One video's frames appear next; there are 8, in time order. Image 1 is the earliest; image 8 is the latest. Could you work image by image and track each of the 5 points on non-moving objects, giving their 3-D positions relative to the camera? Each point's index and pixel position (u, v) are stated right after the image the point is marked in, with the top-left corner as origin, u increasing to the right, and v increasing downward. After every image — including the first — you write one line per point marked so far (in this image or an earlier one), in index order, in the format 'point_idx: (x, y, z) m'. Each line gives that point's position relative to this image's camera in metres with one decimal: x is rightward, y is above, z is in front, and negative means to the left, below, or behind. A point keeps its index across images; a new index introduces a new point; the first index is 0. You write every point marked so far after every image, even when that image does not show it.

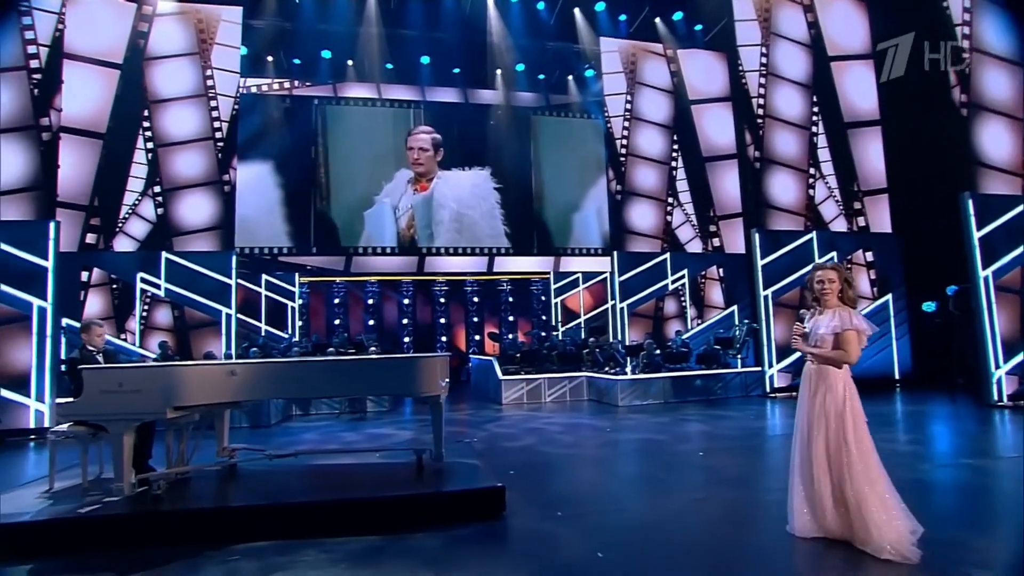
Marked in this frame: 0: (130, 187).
0: (-6.1, +1.6, +9.3) m
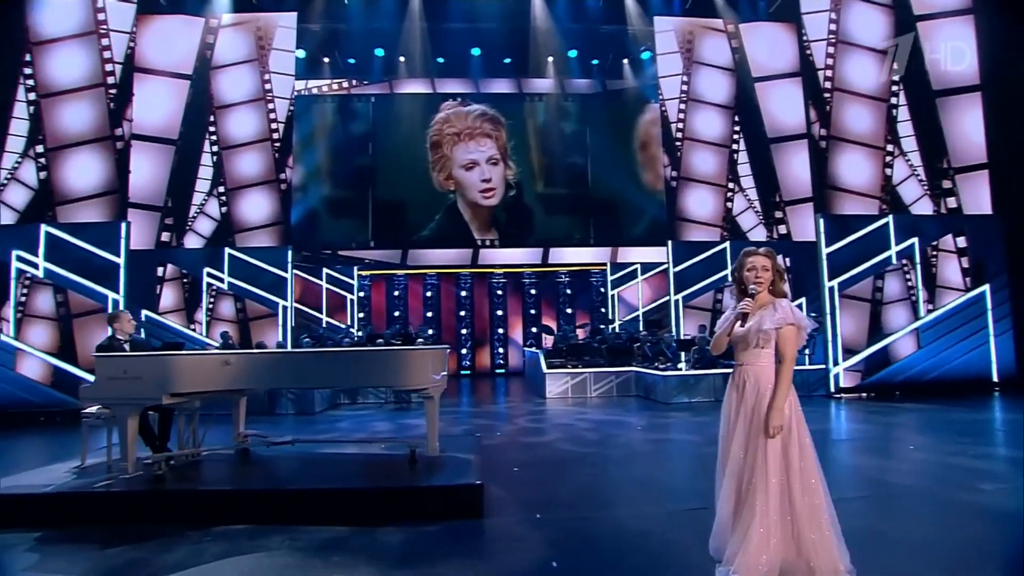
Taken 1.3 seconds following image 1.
0: (-5.4, +1.7, +10.0) m
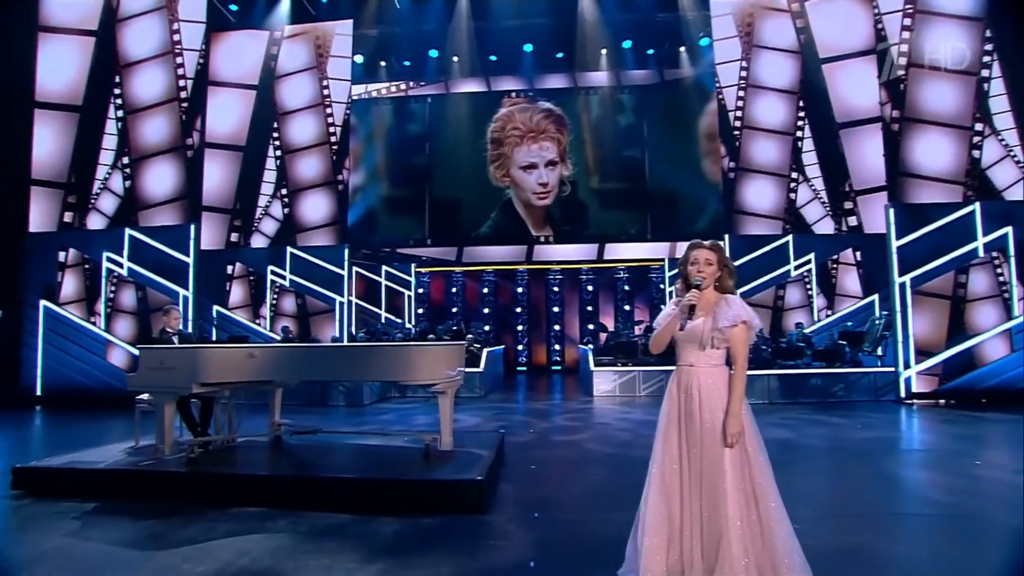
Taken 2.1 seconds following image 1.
0: (-4.6, +1.8, +10.7) m
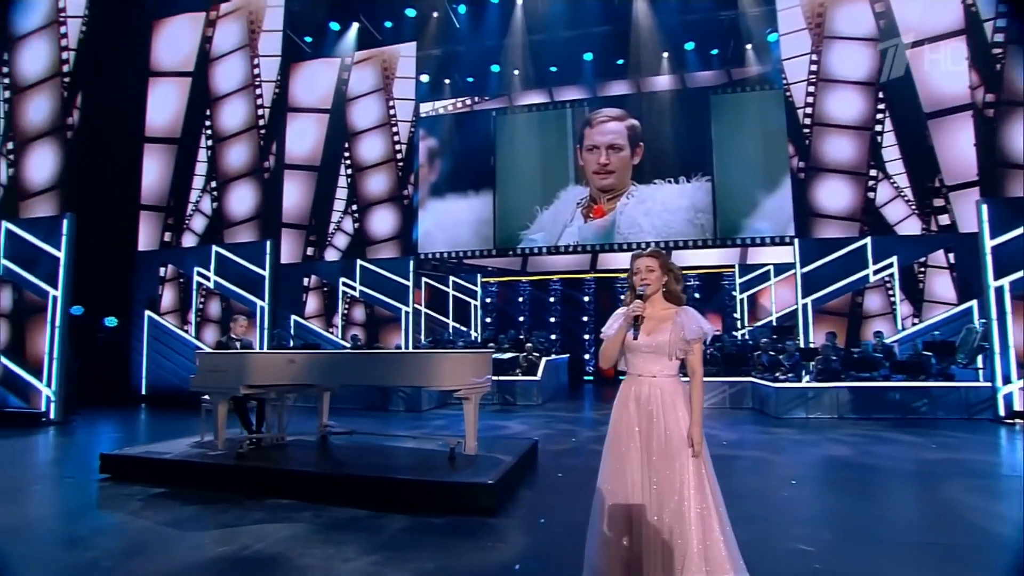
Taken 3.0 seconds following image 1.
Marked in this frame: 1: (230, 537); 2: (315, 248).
0: (-3.4, +1.6, +11.4) m
1: (-1.9, -1.6, +3.9) m
2: (-3.8, +0.8, +11.3) m
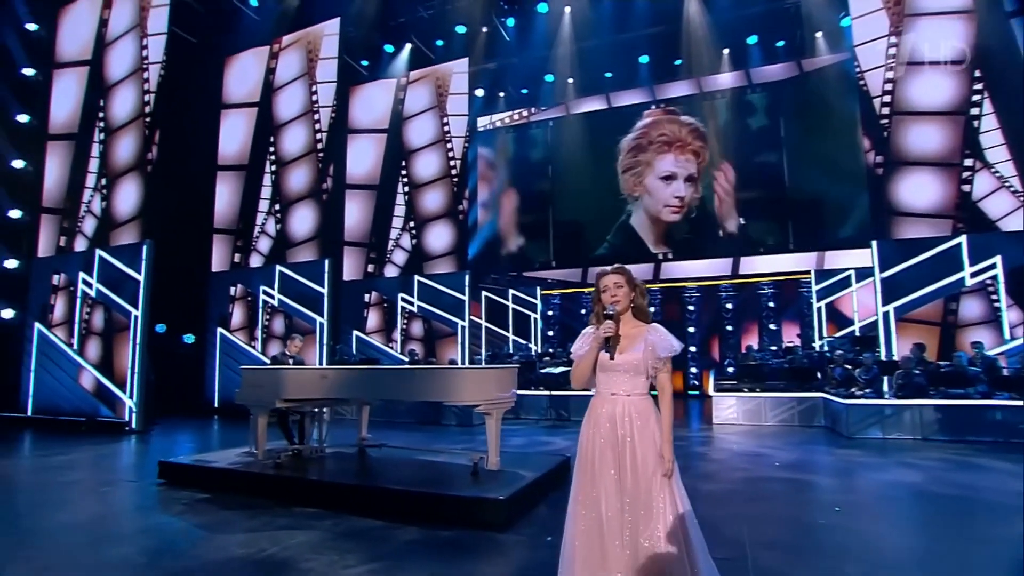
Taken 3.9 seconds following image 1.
0: (-2.4, +1.3, +11.7) m
1: (-1.8, -1.7, +4.0) m
2: (-2.7, +0.5, +11.6) m
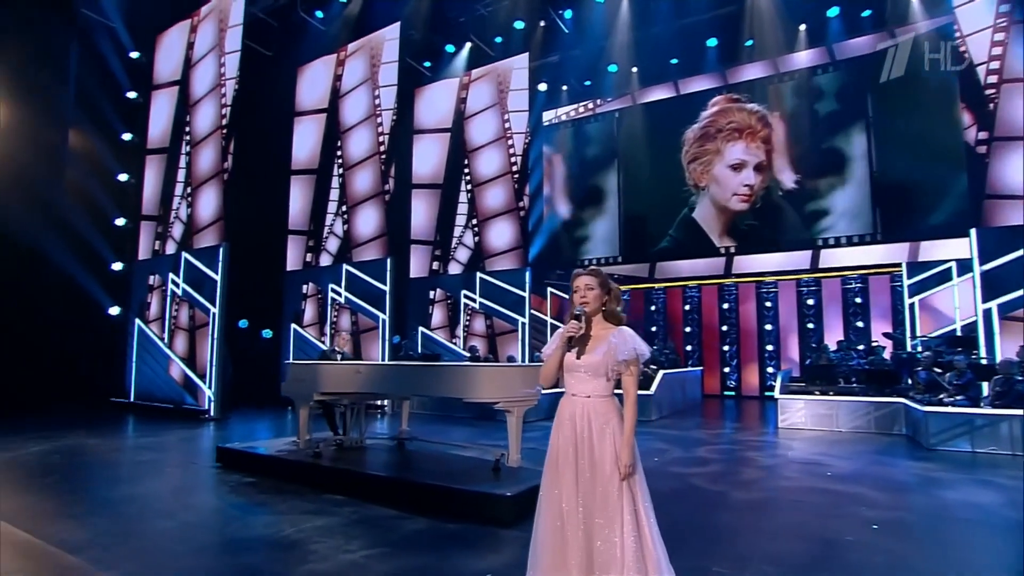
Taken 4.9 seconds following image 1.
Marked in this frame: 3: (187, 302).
0: (-1.1, +1.3, +11.9) m
1: (-1.7, -1.7, +4.2) m
2: (-1.5, +0.5, +11.8) m
3: (-5.0, -0.2, +8.9) m
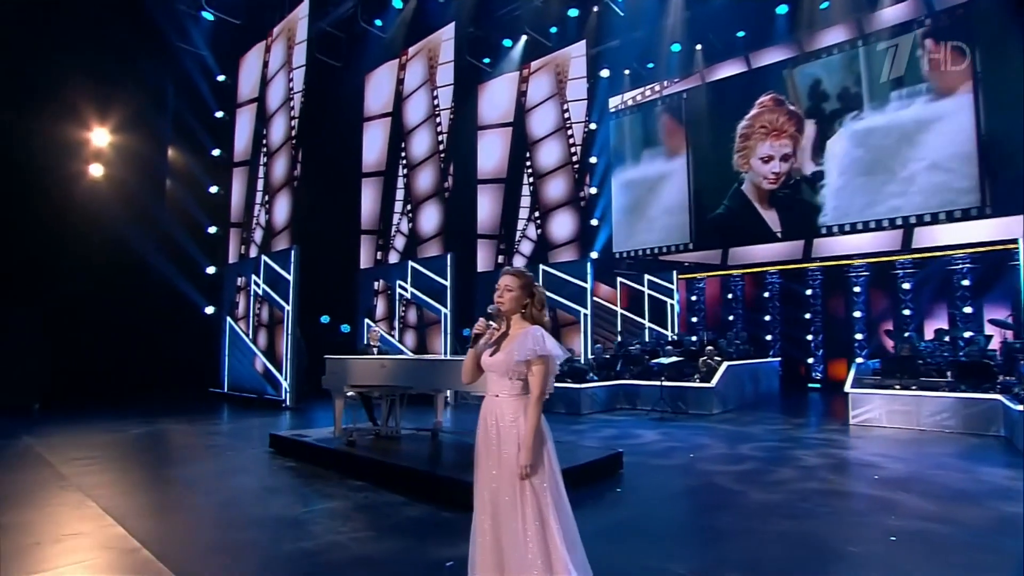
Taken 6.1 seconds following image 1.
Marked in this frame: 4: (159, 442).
0: (+0.2, +1.5, +12.0) m
1: (-1.7, -1.7, +4.6) m
2: (-0.1, +0.7, +12.0) m
3: (-4.1, -0.2, +9.8) m
4: (-4.2, -1.8, +7.0) m
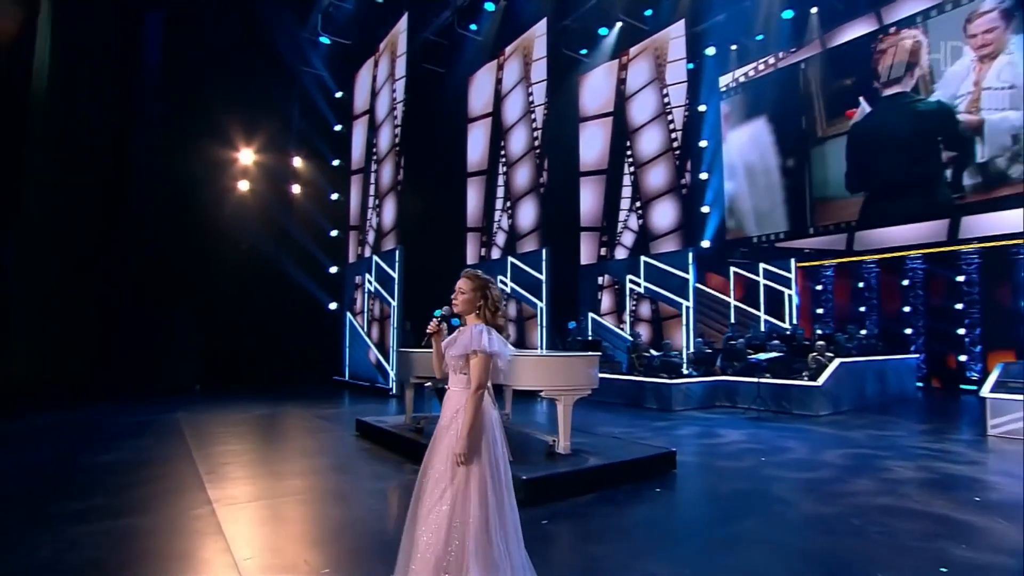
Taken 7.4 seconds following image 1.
0: (+2.2, +1.6, +11.7) m
1: (-1.4, -1.7, +5.0) m
2: (+1.9, +0.8, +11.8) m
3: (-2.5, -0.2, +10.7) m
4: (-3.2, -1.8, +8.0) m
